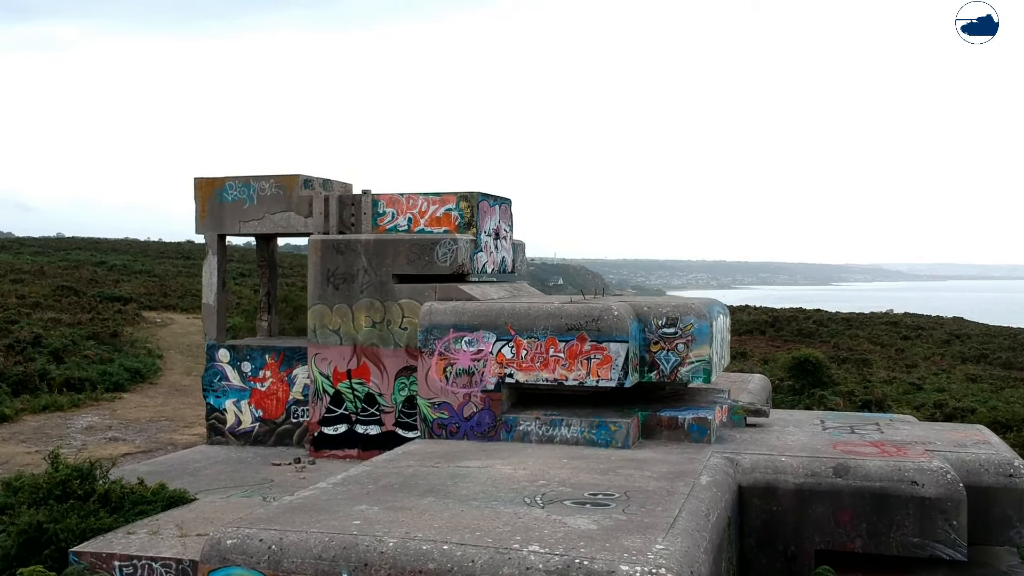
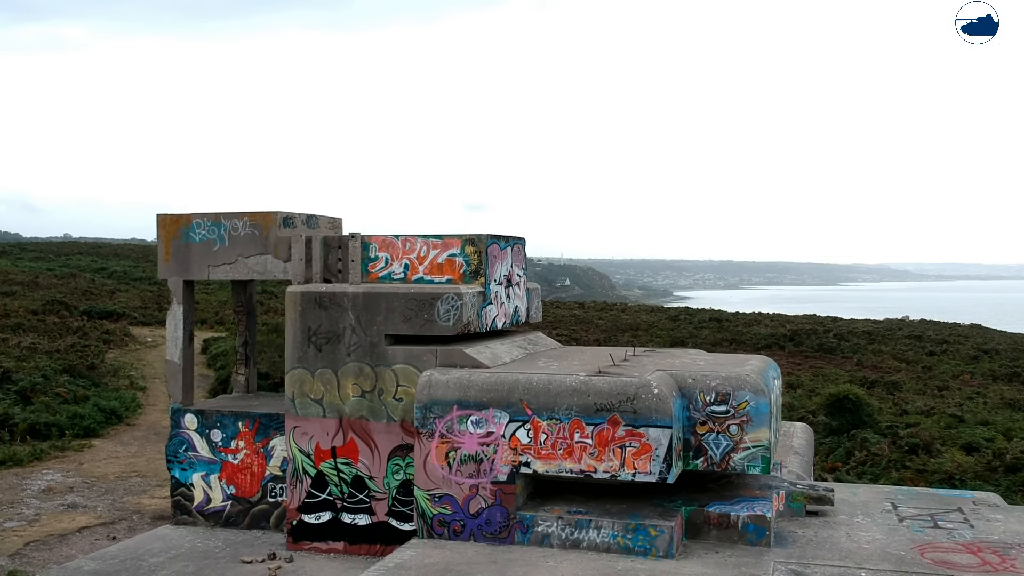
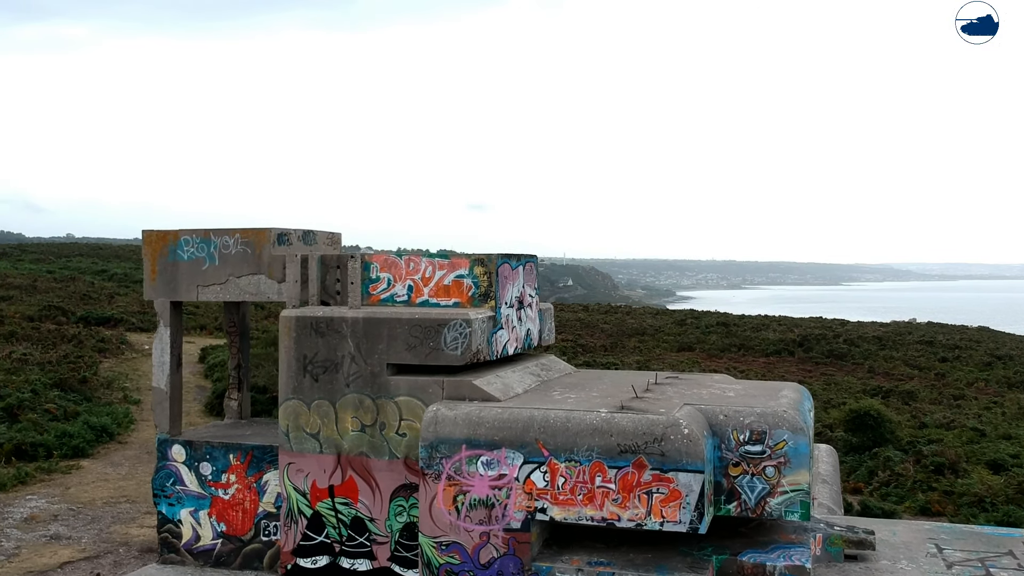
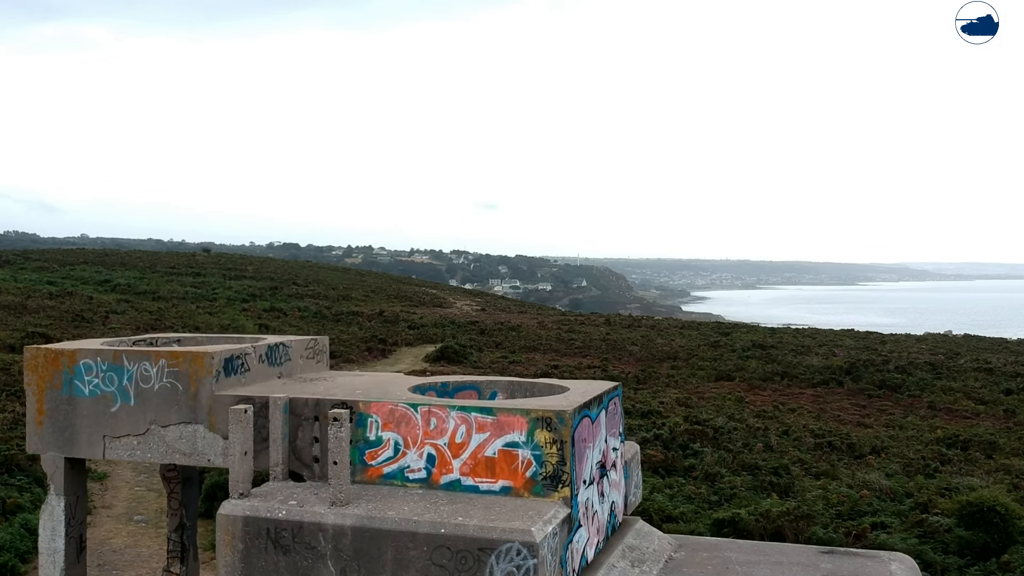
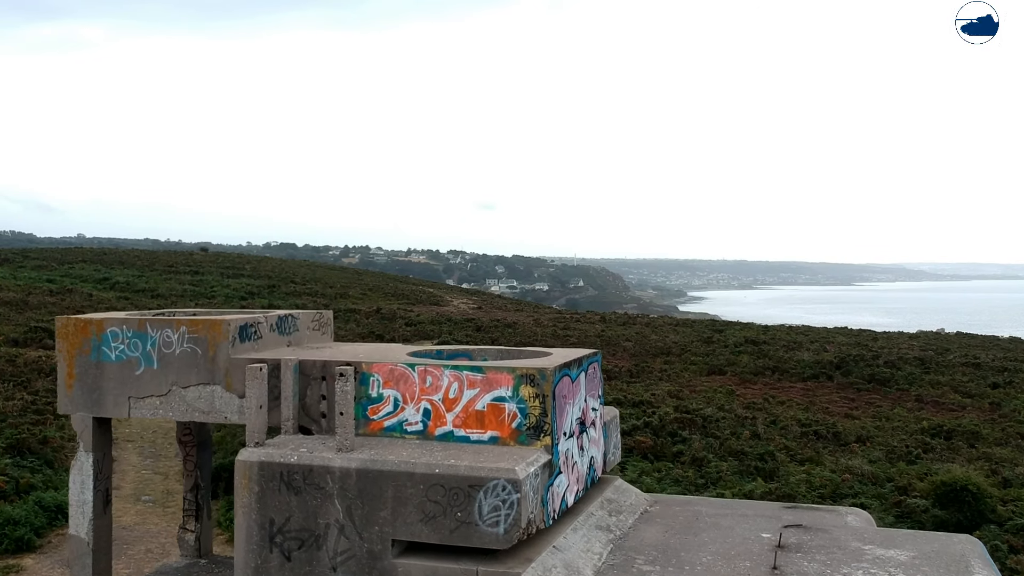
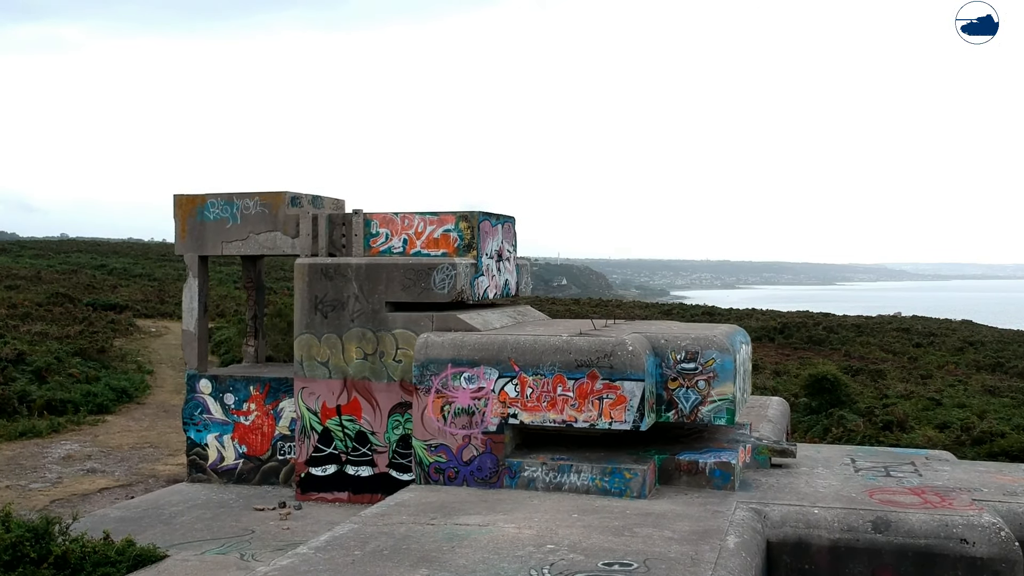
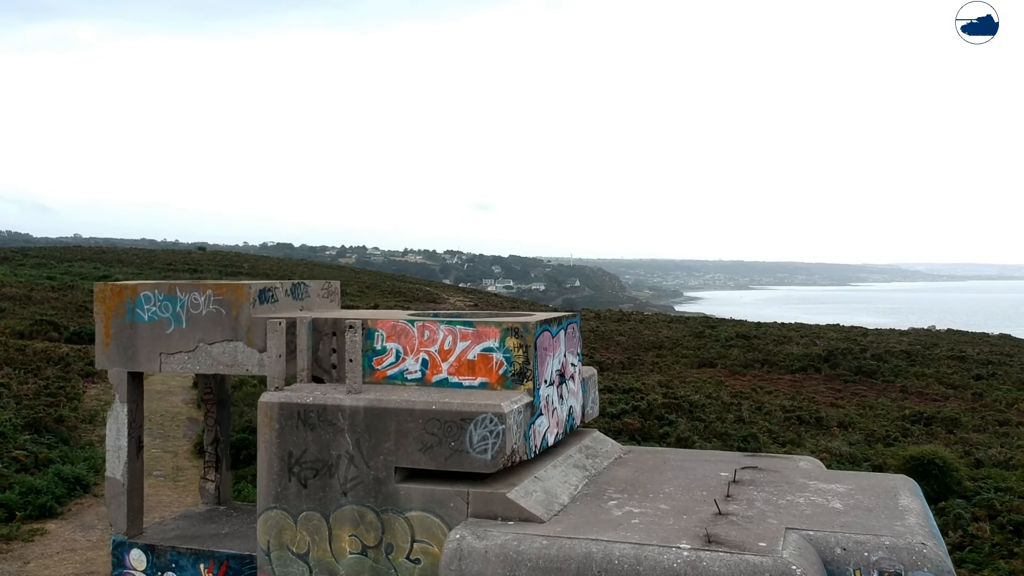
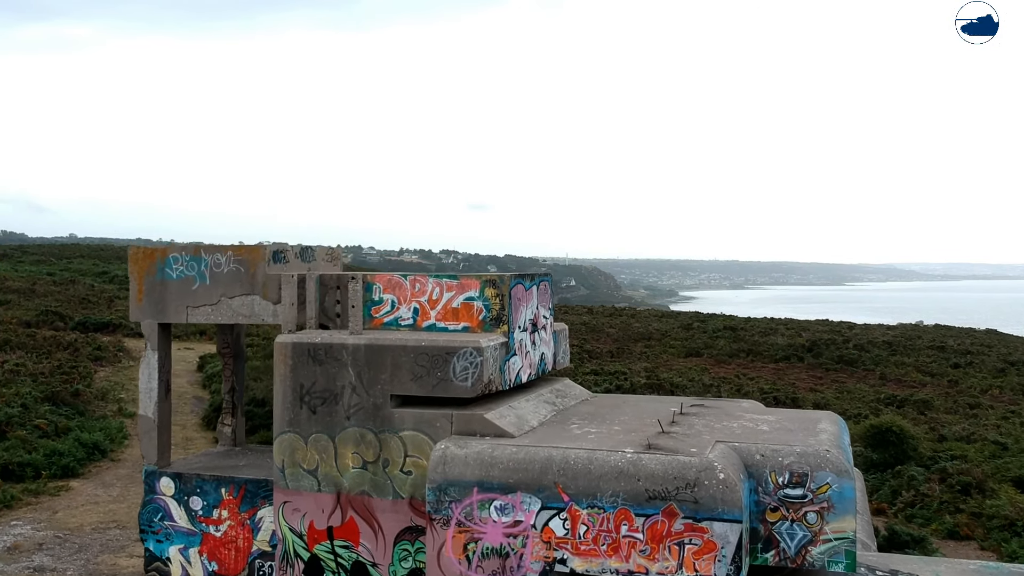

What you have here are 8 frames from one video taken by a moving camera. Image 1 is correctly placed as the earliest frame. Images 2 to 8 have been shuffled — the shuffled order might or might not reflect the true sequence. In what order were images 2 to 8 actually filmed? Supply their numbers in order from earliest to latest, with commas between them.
6, 2, 3, 8, 7, 5, 4
